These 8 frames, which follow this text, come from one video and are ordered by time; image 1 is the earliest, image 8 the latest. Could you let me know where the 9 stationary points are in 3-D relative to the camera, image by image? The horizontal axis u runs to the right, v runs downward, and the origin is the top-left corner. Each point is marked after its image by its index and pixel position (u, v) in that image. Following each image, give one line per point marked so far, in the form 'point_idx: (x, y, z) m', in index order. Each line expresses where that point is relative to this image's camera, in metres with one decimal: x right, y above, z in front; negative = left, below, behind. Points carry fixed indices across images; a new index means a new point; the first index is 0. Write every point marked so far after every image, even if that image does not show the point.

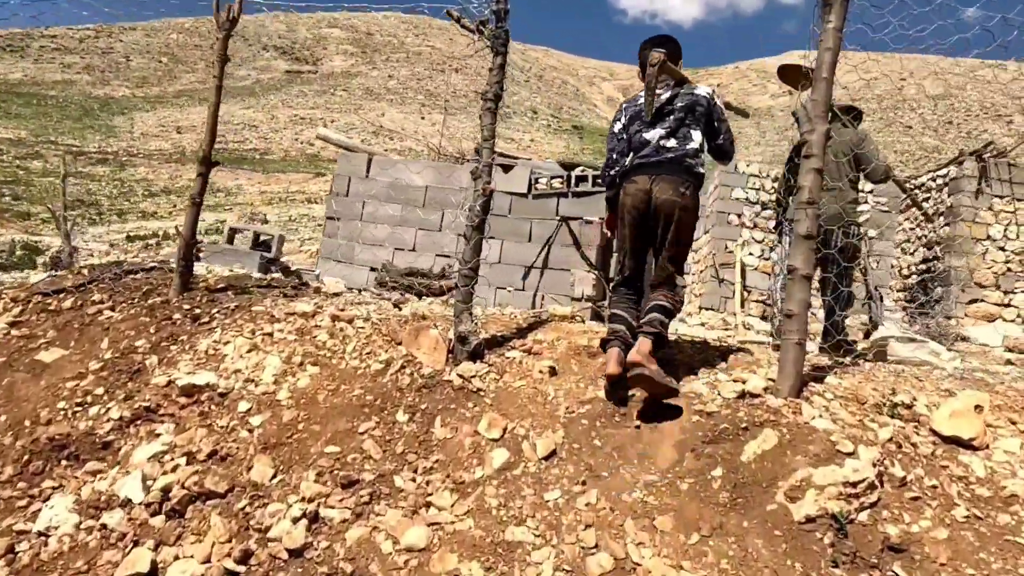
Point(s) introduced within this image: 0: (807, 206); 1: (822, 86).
0: (+1.5, +0.4, +3.4) m
1: (+1.6, +1.0, +3.4) m
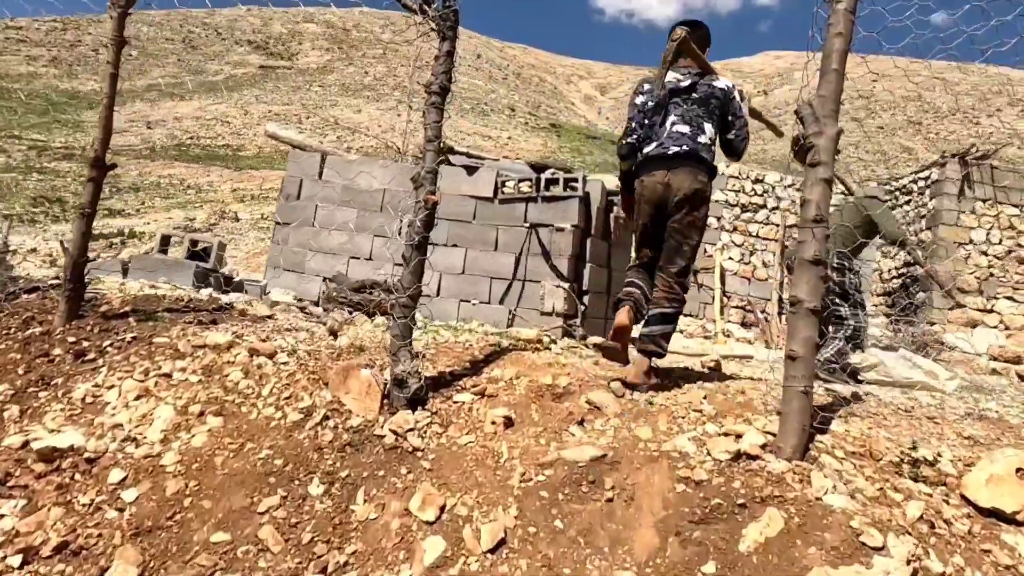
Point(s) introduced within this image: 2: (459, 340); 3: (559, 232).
0: (+1.3, +0.3, +2.8) m
1: (+1.4, +0.9, +2.8) m
2: (-0.3, -0.4, +4.4) m
3: (+0.5, +0.6, +6.9) m
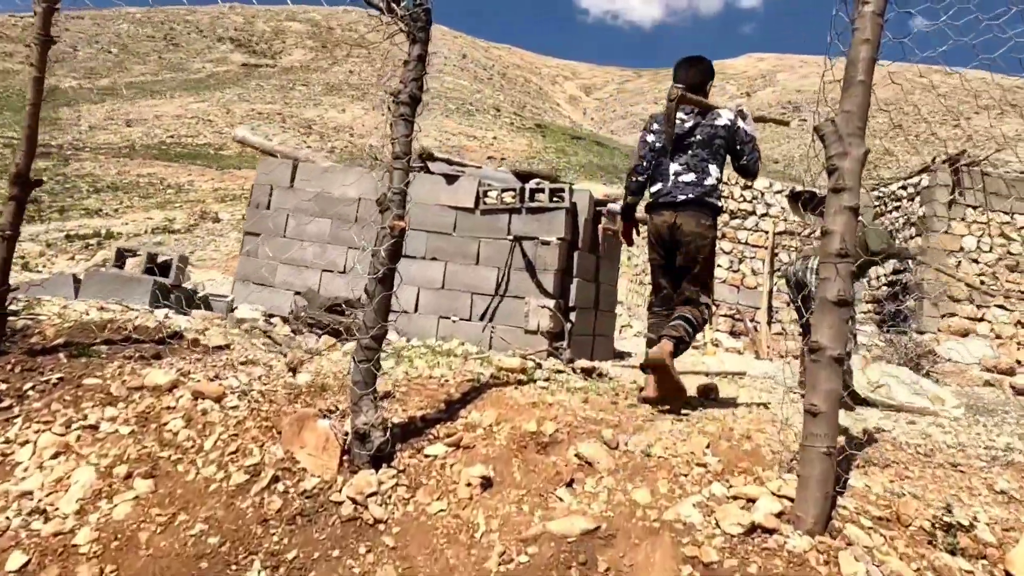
0: (+1.2, +0.1, +2.4) m
1: (+1.3, +0.7, +2.4) m
2: (-0.5, -0.5, +4.0) m
3: (+0.3, +0.4, +6.5) m
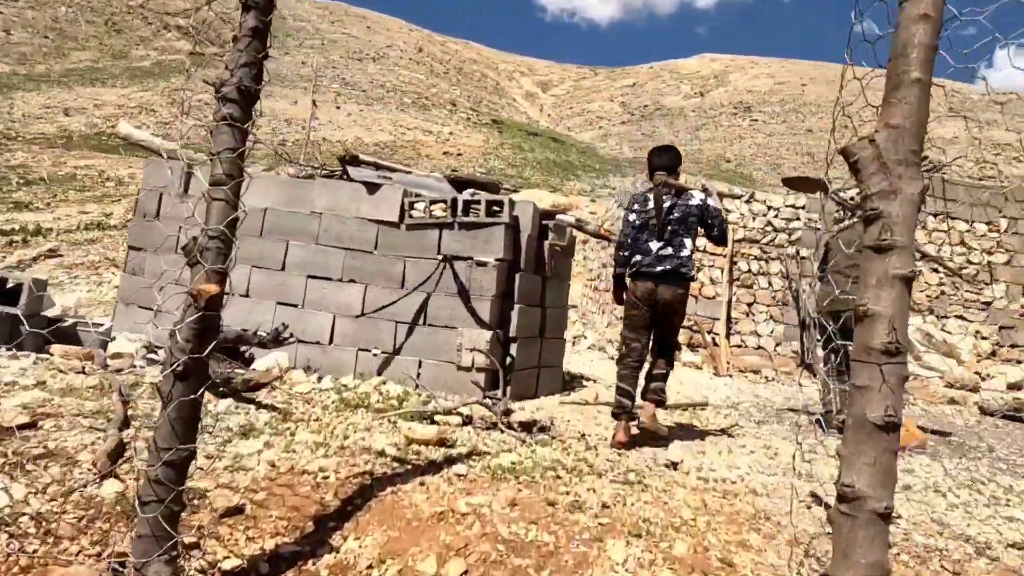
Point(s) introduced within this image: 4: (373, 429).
0: (+0.9, -0.2, +1.6) m
1: (+1.0, +0.5, +1.6) m
2: (-0.9, -0.8, +3.1) m
3: (-0.3, +0.2, +5.5) m
4: (-0.8, -0.8, +3.6) m
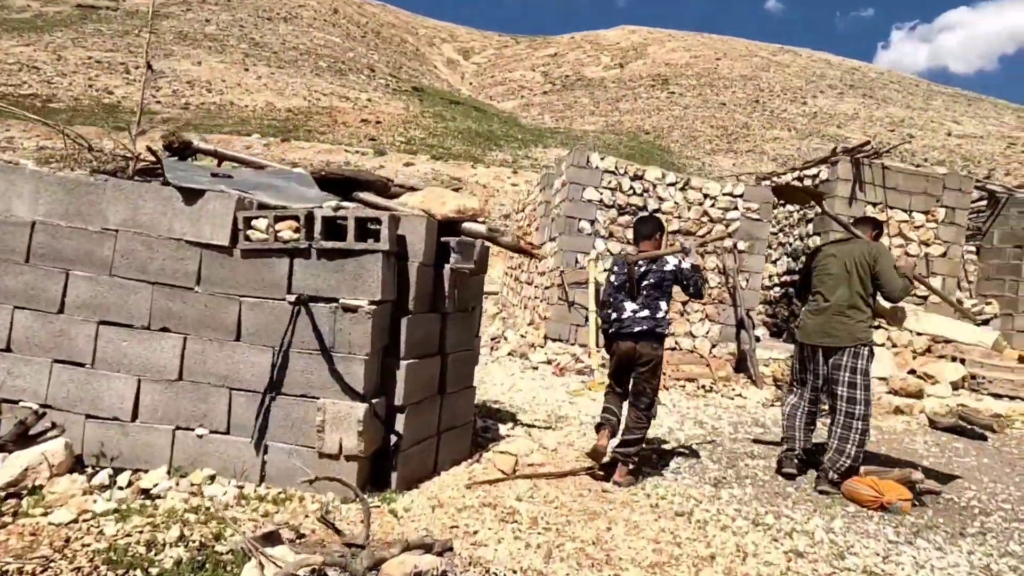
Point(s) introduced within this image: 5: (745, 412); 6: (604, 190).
0: (+0.6, -0.6, +0.1) m
1: (+0.7, 0.0, +0.1) m
2: (-1.3, -1.2, +1.4) m
3: (-1.0, -0.1, +3.9) m
4: (-1.3, -1.2, +1.9) m
5: (+3.1, -1.6, +8.7) m
6: (+1.5, +1.6, +11.0) m
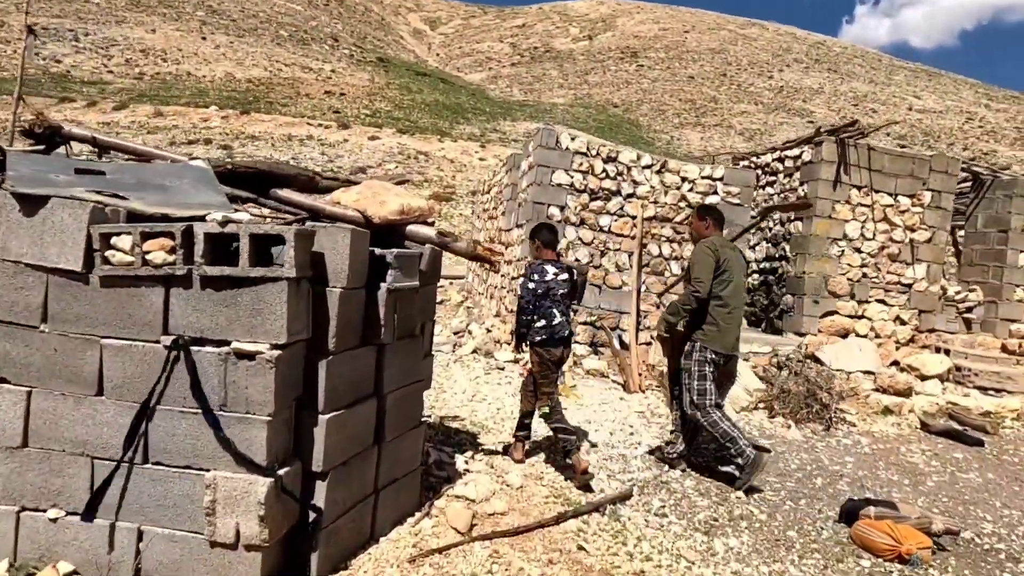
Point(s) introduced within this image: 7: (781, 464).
0: (+0.6, -1.0, -0.8) m
1: (+0.6, -0.3, -0.8) m
2: (-1.4, -1.5, +0.5) m
3: (-1.2, -0.3, +2.9) m
4: (-1.4, -1.4, +1.0) m
5: (+2.6, -1.6, +8.0) m
6: (+1.0, +1.7, +10.1) m
7: (+2.6, -1.7, +6.4) m
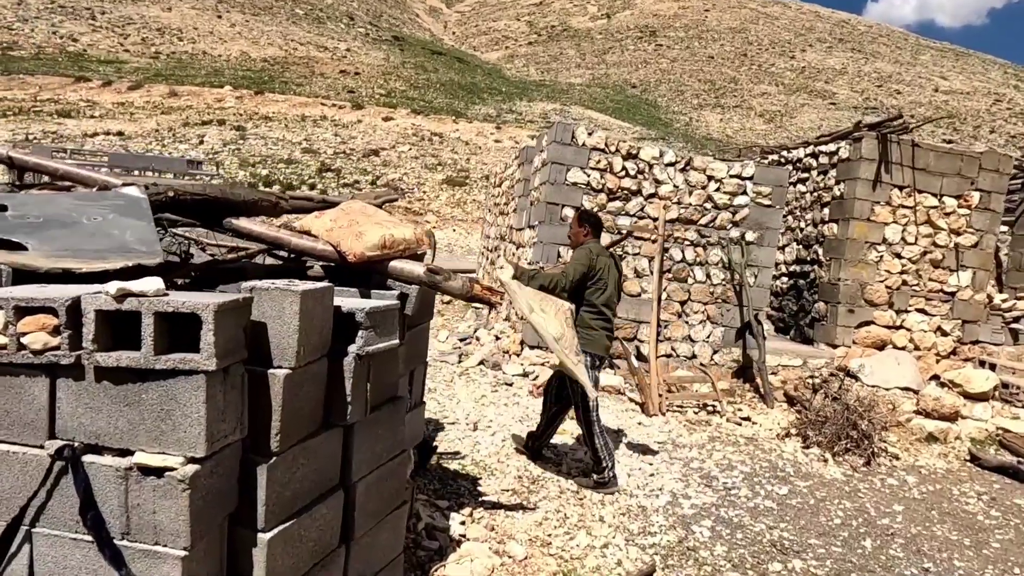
0: (+0.5, -1.4, -1.5) m
1: (+0.5, -0.8, -1.5) m
2: (-1.5, -1.9, -0.2) m
3: (-1.2, -0.6, +2.2) m
4: (-1.5, -1.8, +0.3) m
5: (+2.7, -1.8, +7.2) m
6: (+1.1, +1.6, +9.3) m
7: (+2.7, -2.0, +5.7) m
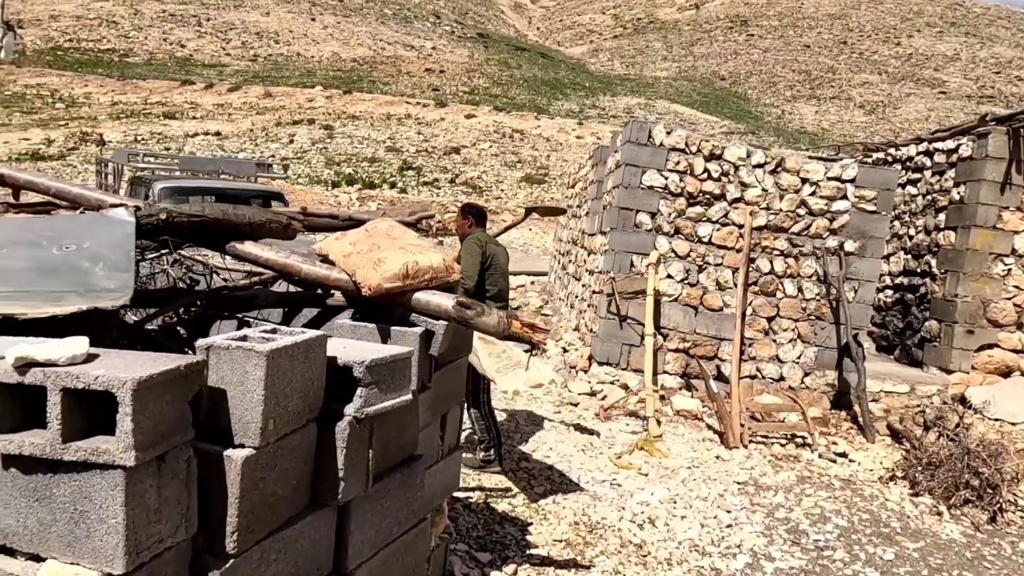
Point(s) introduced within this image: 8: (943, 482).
0: (0.0, -1.6, -2.1) m
1: (+0.1, -1.0, -2.2) m
2: (-1.8, -2.0, -0.6) m
3: (-1.2, -0.8, +1.8) m
4: (-1.7, -2.0, -0.1) m
5: (+3.3, -2.0, +6.2) m
6: (+2.0, +1.4, +8.4) m
7: (+3.0, -2.2, +4.7) m
8: (+4.1, -1.9, +6.3) m
